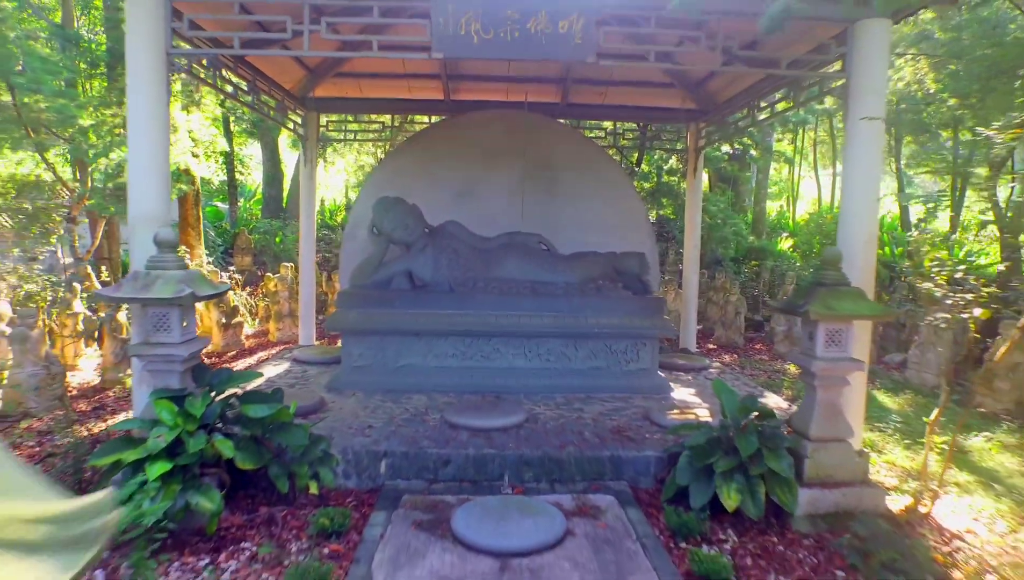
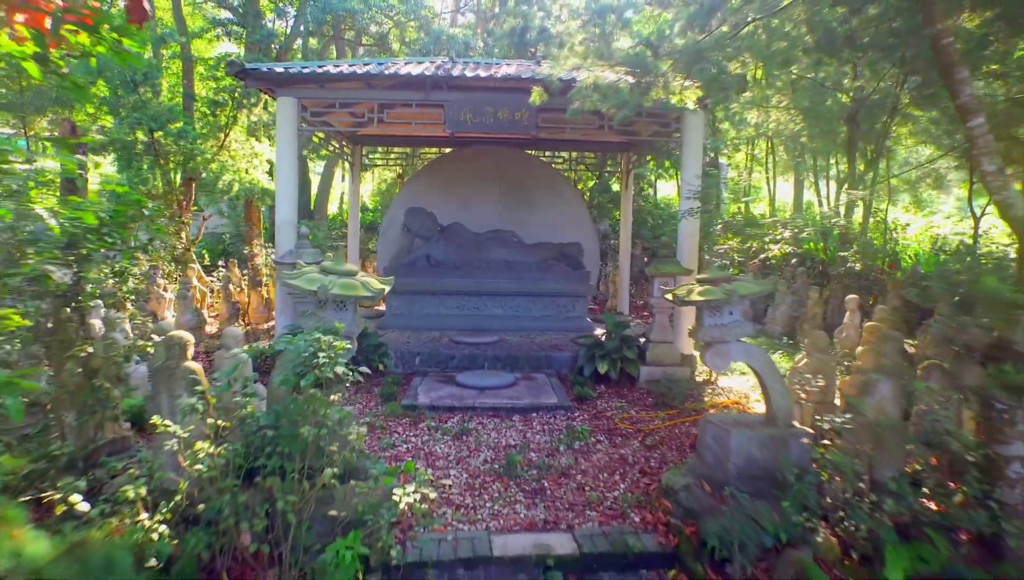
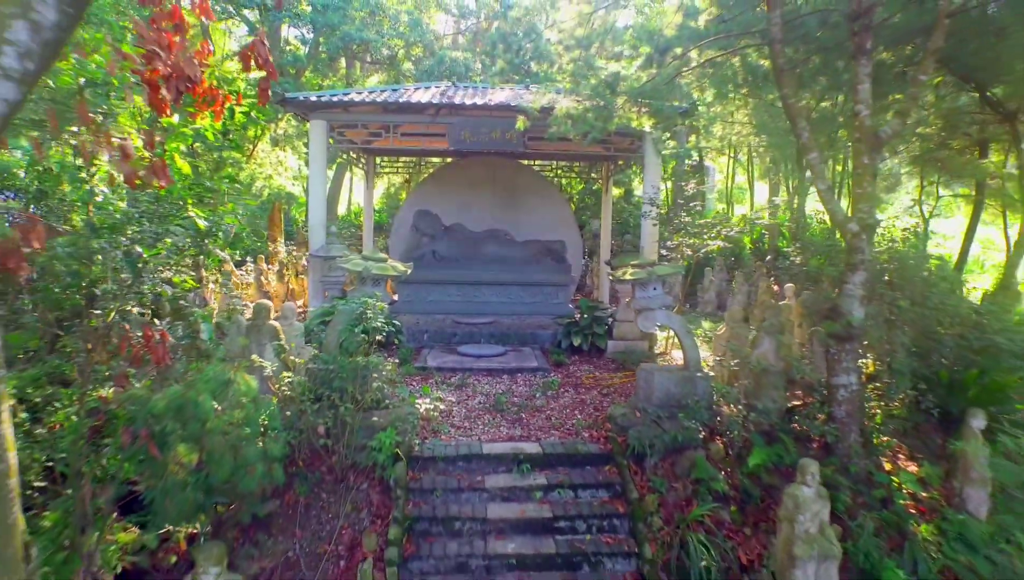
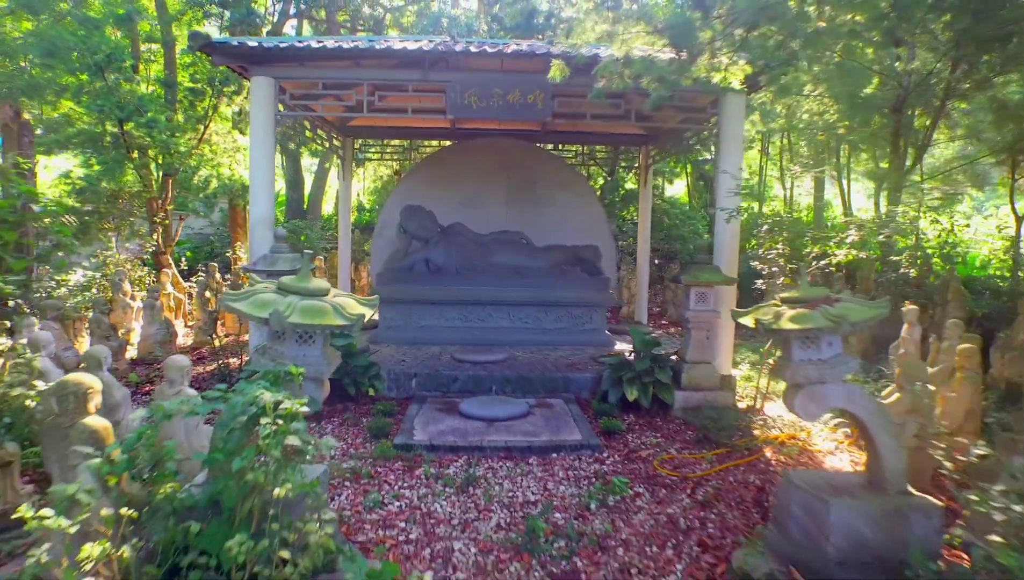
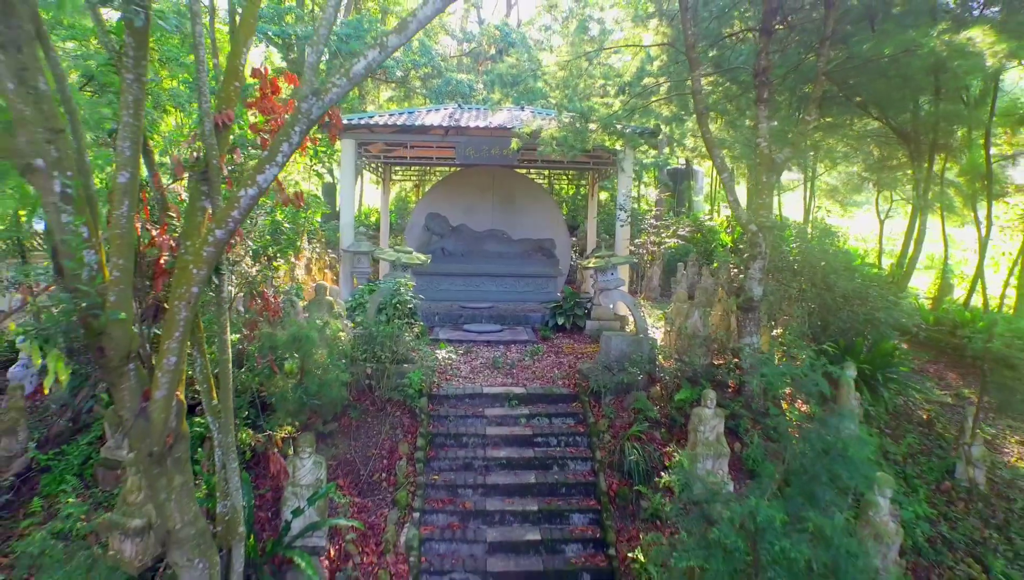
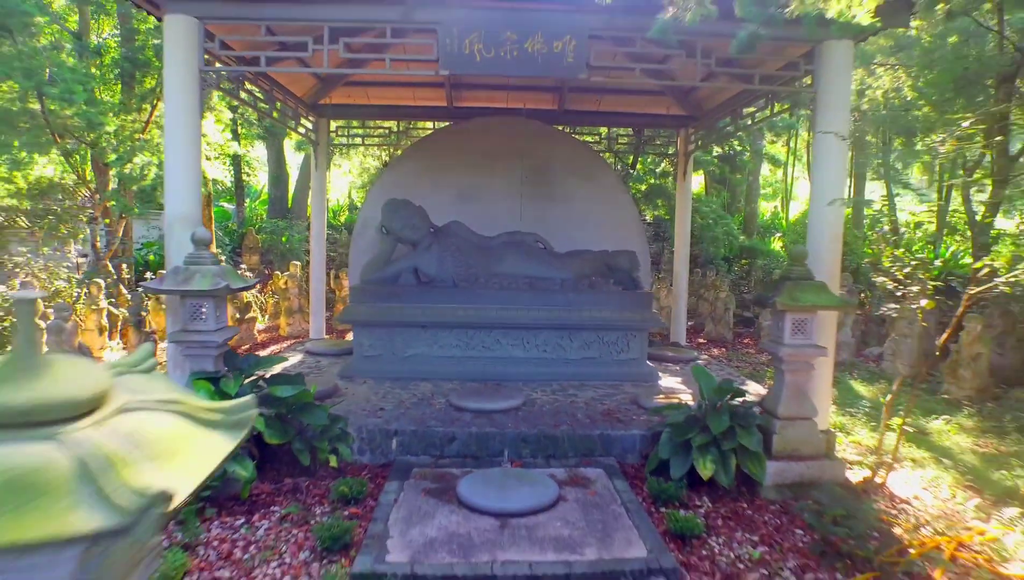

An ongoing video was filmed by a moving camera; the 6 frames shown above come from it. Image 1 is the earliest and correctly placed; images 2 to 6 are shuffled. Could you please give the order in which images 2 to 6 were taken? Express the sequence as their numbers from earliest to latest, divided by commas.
6, 4, 2, 3, 5
